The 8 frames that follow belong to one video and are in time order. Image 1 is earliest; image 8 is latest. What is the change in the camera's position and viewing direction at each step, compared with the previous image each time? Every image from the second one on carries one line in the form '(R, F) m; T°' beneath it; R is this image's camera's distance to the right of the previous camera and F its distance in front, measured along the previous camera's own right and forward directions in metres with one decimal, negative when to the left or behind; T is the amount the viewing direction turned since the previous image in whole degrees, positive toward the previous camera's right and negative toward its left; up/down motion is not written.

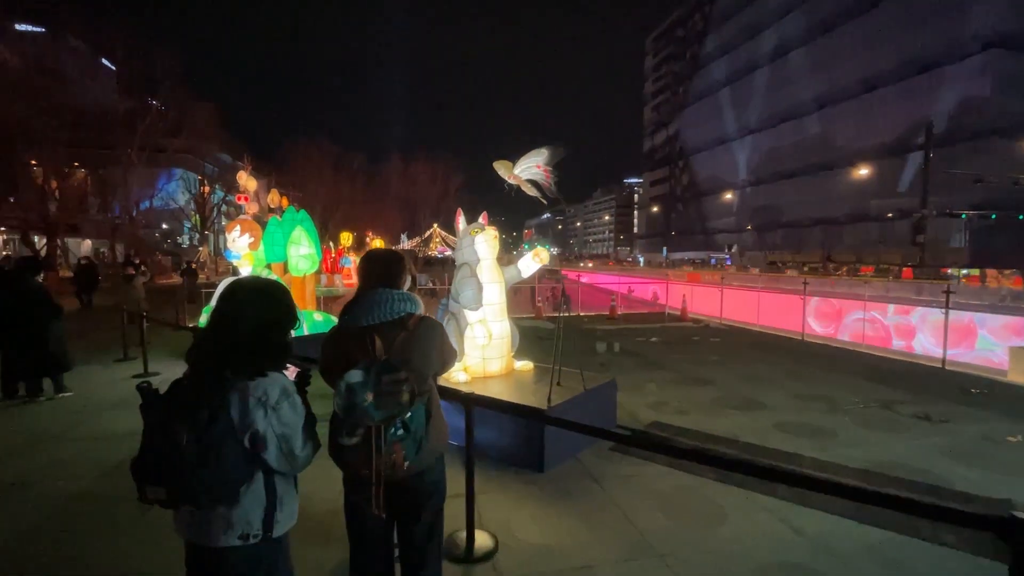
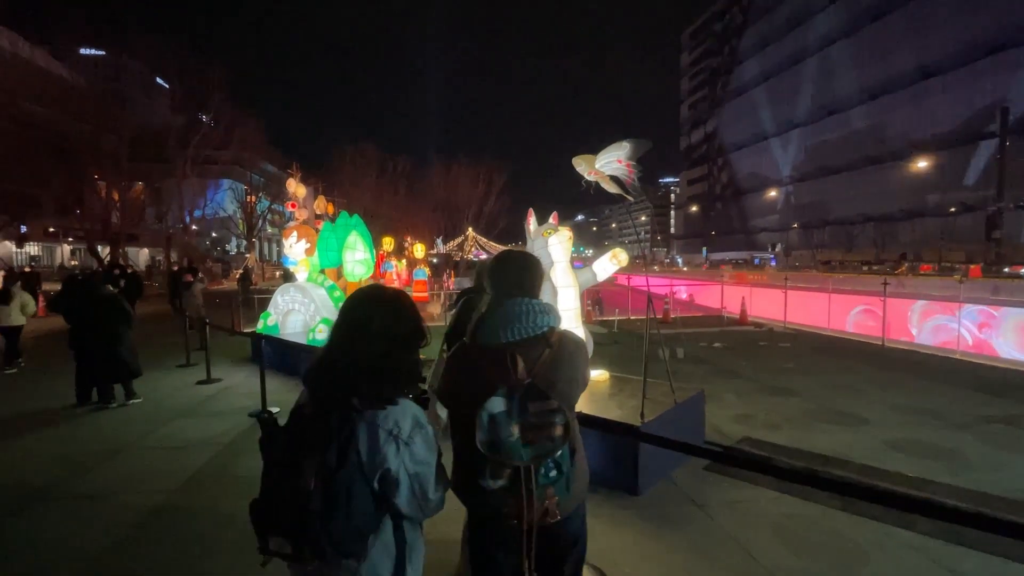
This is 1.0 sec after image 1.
(-0.6, +0.4) m; -4°
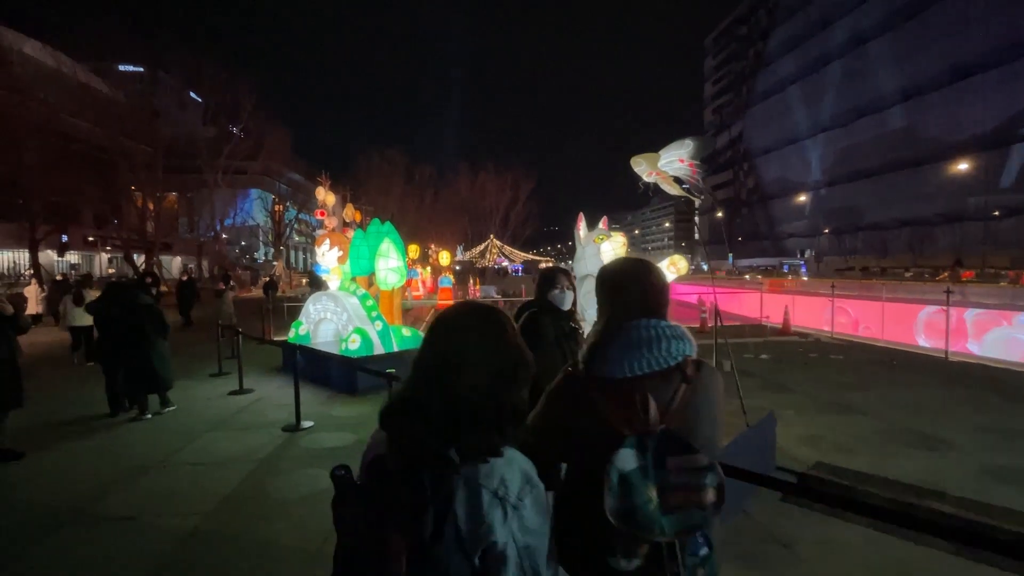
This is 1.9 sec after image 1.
(-0.3, +0.4) m; -3°
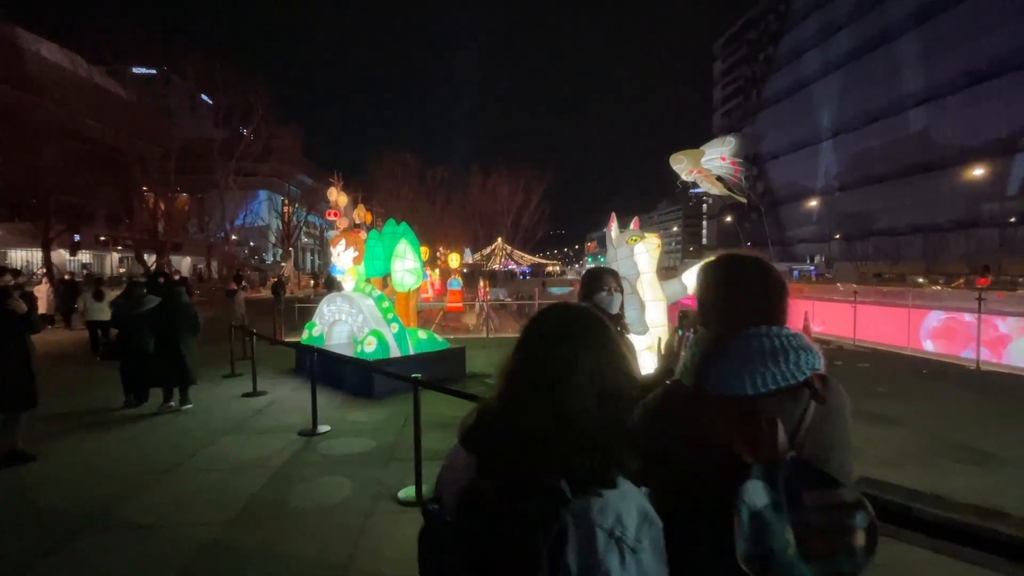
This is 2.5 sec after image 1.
(-0.3, +0.2) m; -1°
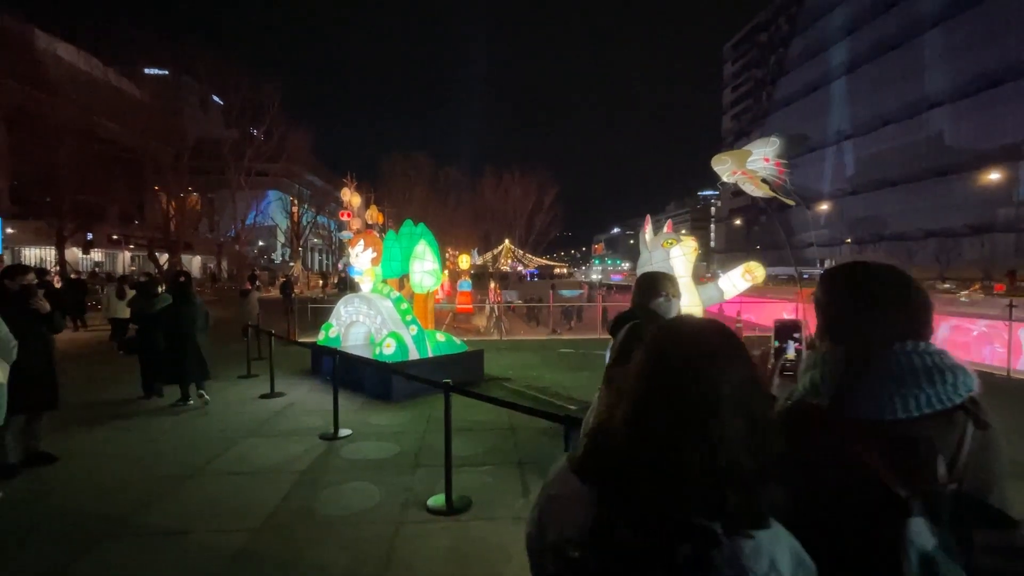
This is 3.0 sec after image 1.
(-0.3, +0.1) m; -1°
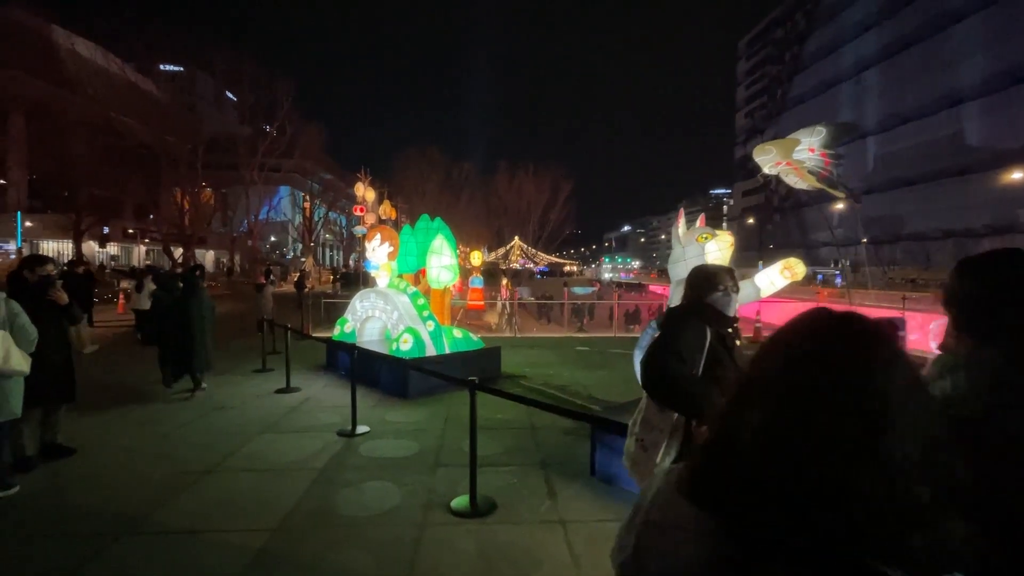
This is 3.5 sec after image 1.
(-0.2, +0.2) m; -1°
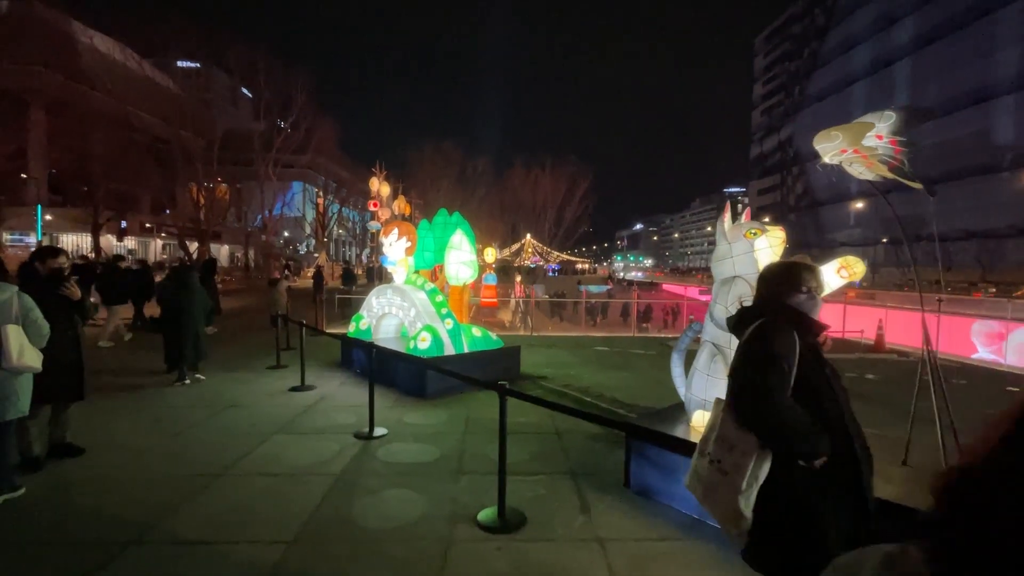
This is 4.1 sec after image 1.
(-0.2, +0.4) m; -1°
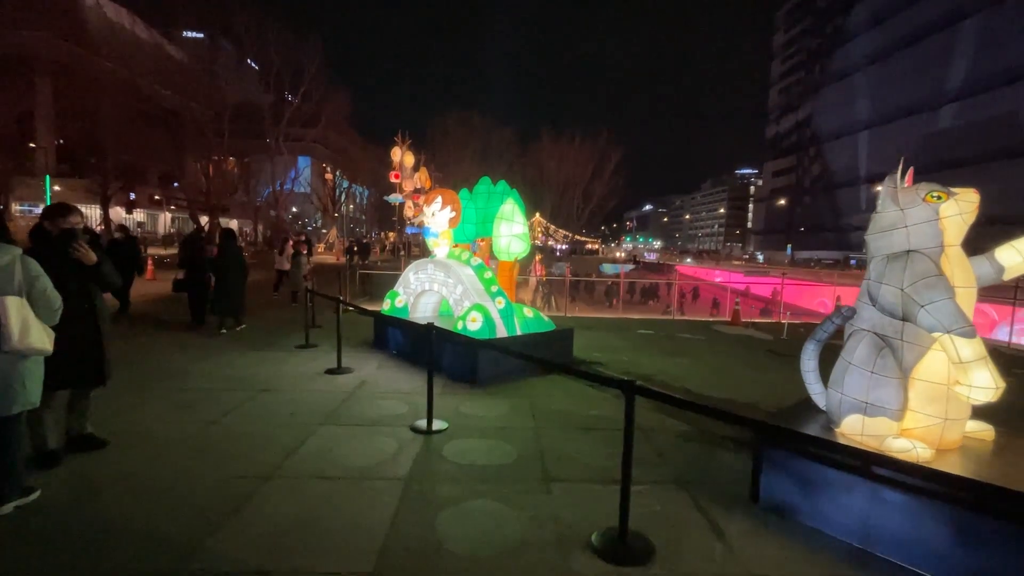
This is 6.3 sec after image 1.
(-0.9, +0.9) m; -1°
